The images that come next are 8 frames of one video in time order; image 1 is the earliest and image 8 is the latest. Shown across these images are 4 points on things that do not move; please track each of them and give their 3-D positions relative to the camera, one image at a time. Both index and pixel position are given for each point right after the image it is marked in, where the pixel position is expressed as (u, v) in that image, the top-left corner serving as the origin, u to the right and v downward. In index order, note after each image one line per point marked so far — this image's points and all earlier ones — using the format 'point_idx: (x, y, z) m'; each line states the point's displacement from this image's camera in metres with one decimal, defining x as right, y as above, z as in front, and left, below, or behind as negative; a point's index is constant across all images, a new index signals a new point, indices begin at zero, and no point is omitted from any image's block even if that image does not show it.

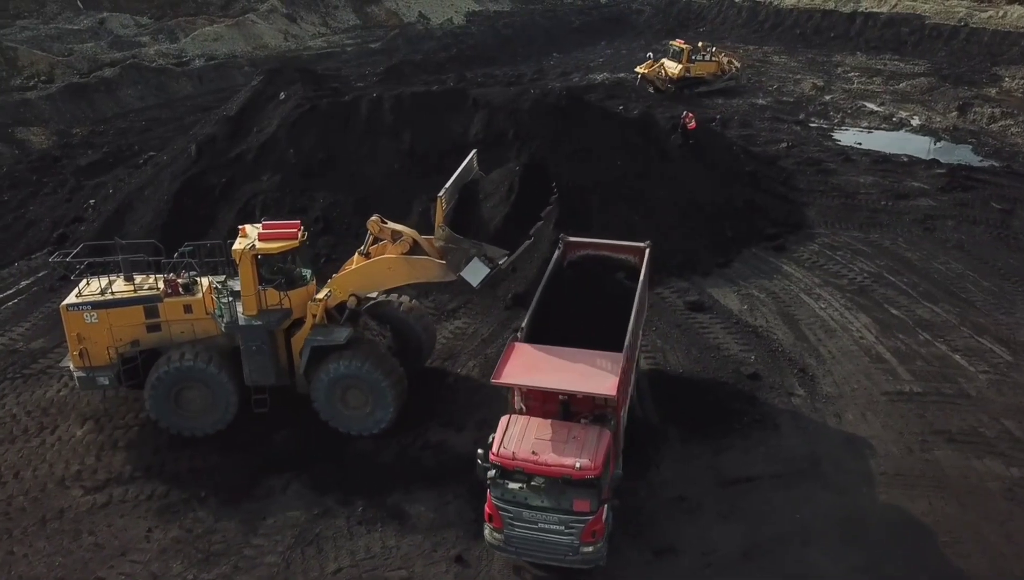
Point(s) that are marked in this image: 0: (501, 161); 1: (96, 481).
0: (-0.4, +2.0, +13.3) m
1: (-4.1, -1.9, +8.0) m
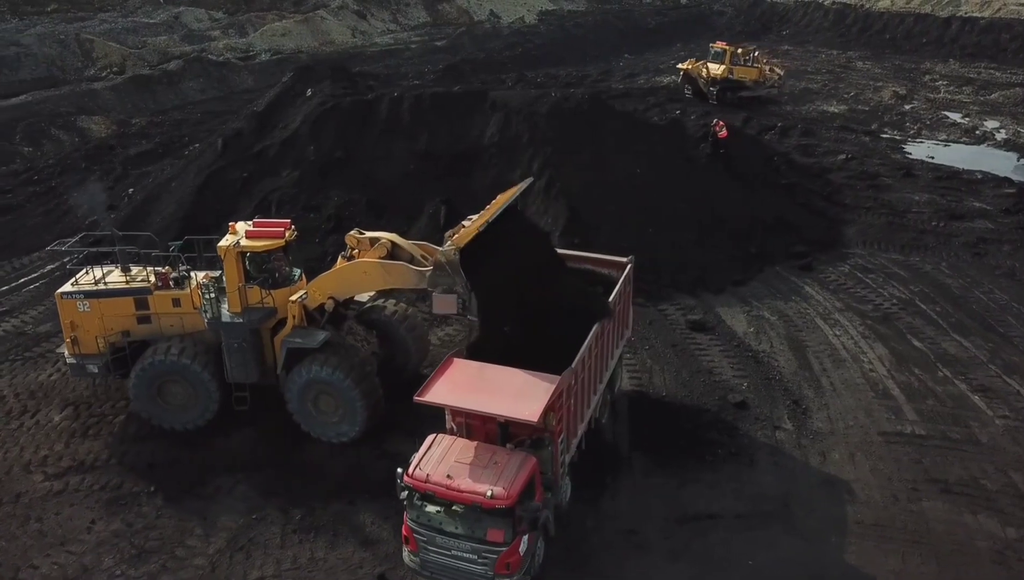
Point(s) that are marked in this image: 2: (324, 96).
0: (-0.1, +1.9, +13.0) m
1: (-4.6, -1.8, +8.2) m
2: (-3.5, +3.4, +14.5) m
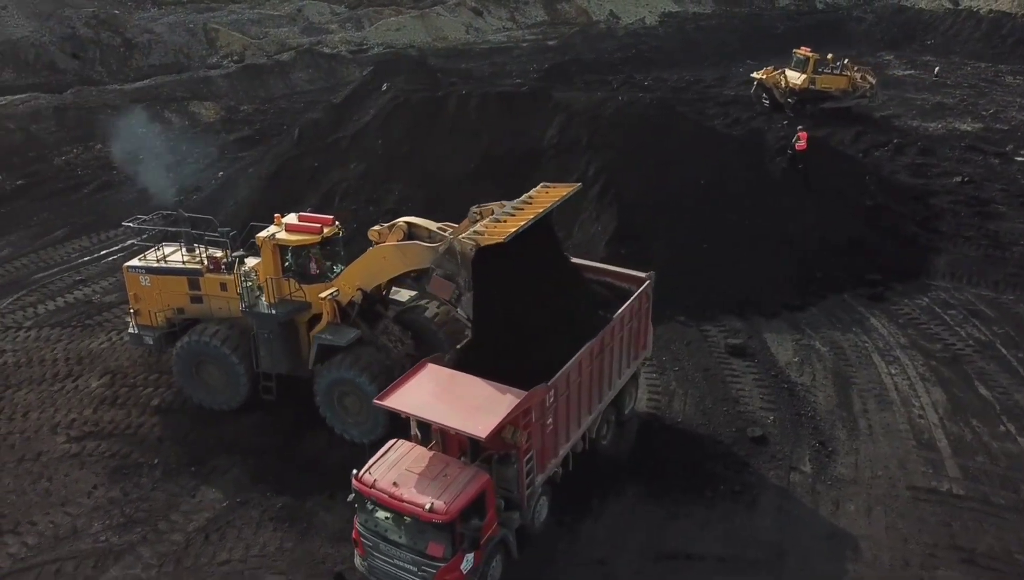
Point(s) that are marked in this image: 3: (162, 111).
0: (+0.8, +1.8, +12.7) m
1: (-4.6, -1.5, +8.7) m
2: (-2.1, +3.5, +14.7) m
3: (-8.4, +4.3, +19.5) m
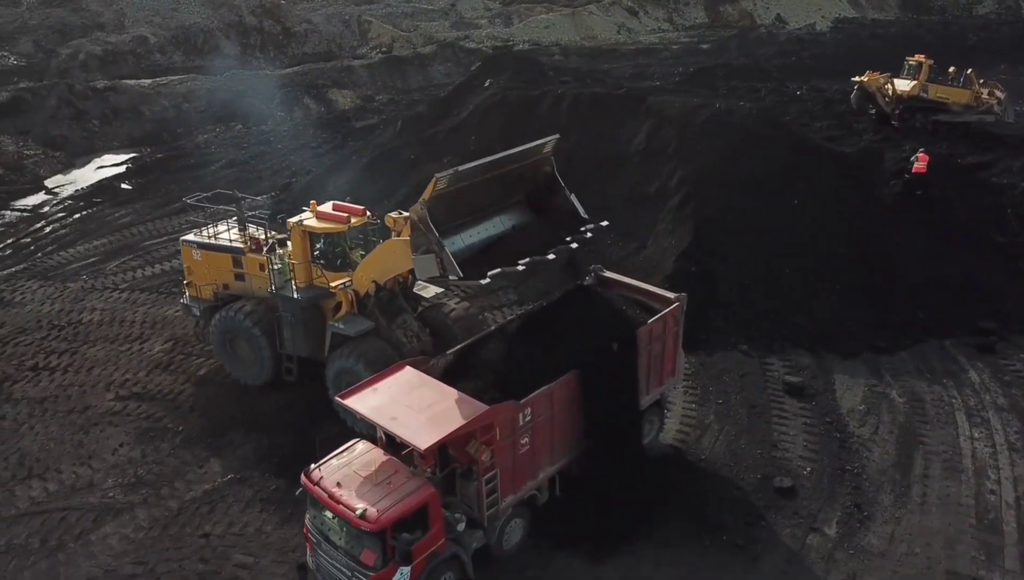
0: (+2.0, +1.6, +12.1) m
1: (-4.4, -1.1, +9.3) m
2: (-0.3, +3.6, +14.6) m
3: (-5.3, +4.9, +20.6) m
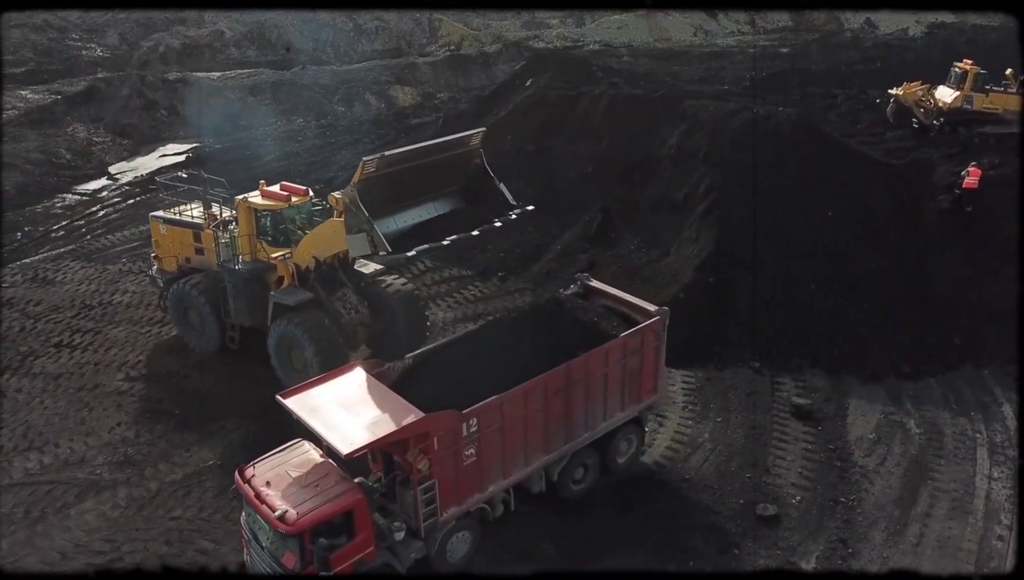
0: (+2.4, +1.5, +11.7) m
1: (-4.4, -1.0, +9.6) m
2: (+0.5, +3.6, +14.5) m
3: (-3.8, +5.1, +20.9) m
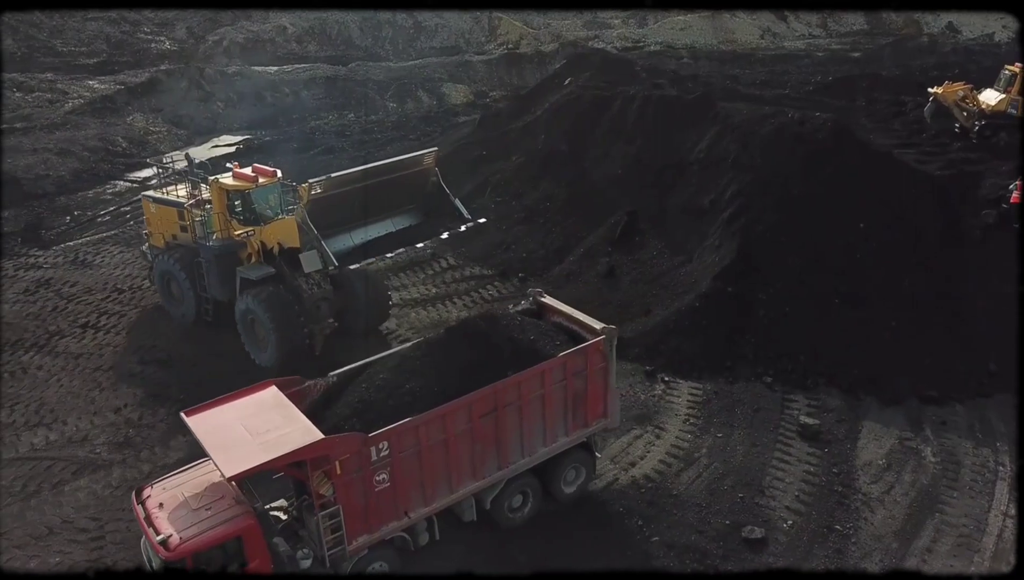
0: (+2.7, +1.4, +11.3) m
1: (-4.3, -0.8, +9.8) m
2: (+1.1, +3.5, +14.2) m
3: (-2.5, +5.2, +21.1) m
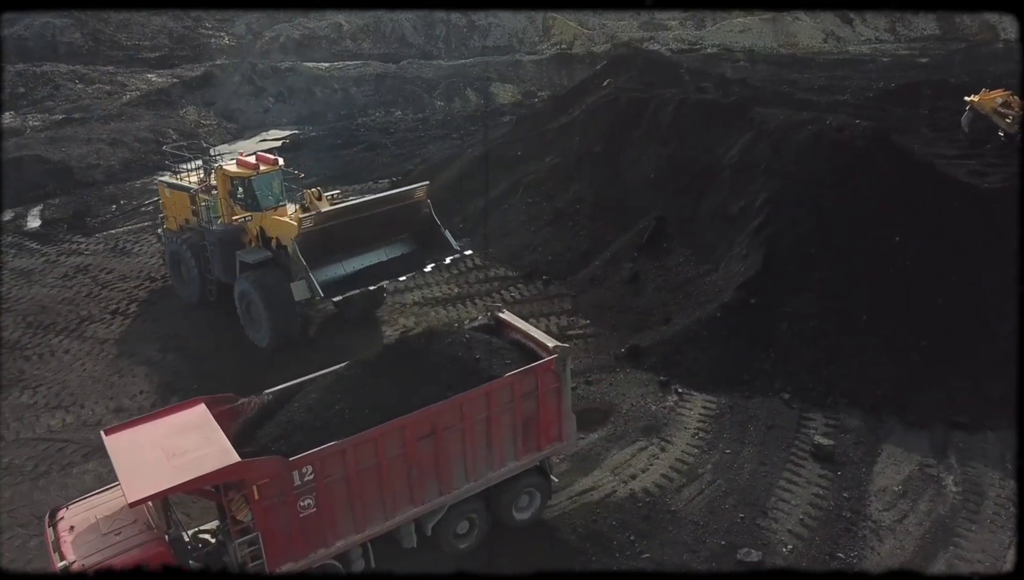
0: (+3.1, +1.2, +11.0) m
1: (-4.2, -0.7, +10.0) m
2: (+1.8, +3.4, +14.0) m
3: (-1.2, +5.2, +21.1) m
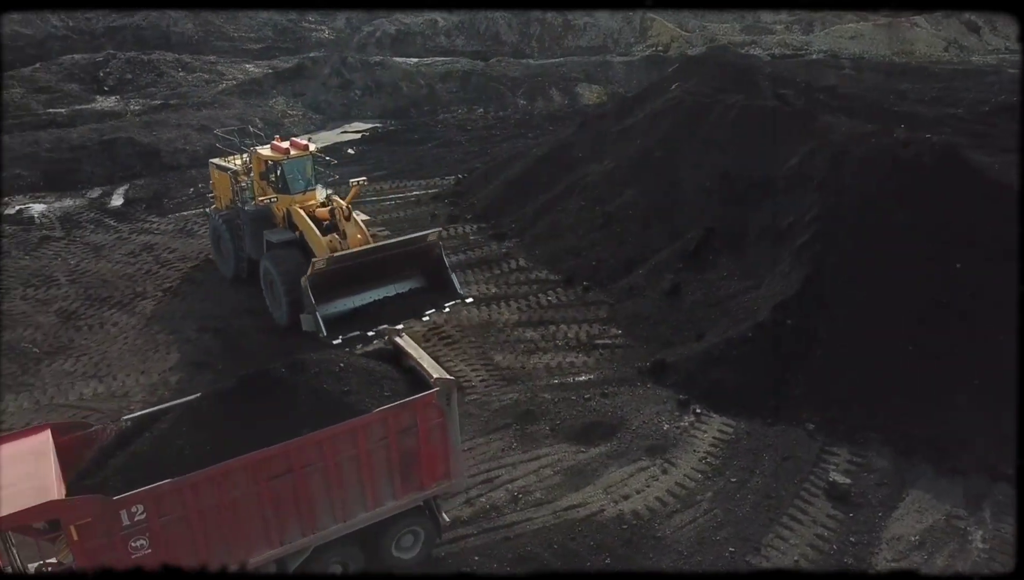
0: (+3.6, +1.0, +10.3) m
1: (-3.8, -0.4, +10.4) m
2: (+2.9, +3.2, +13.5) m
3: (+0.9, +5.2, +20.9) m
